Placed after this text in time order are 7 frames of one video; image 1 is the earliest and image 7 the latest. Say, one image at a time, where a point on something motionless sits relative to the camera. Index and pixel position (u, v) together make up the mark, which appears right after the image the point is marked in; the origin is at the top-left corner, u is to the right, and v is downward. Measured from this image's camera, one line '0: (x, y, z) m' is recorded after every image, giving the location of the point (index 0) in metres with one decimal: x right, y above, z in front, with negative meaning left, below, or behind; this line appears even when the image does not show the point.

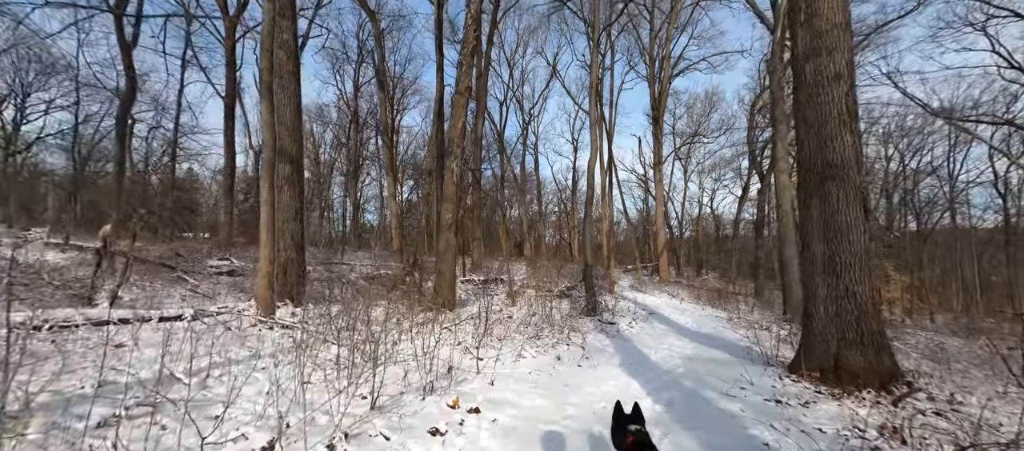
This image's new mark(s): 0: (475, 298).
0: (-1.0, -2.0, +10.5) m
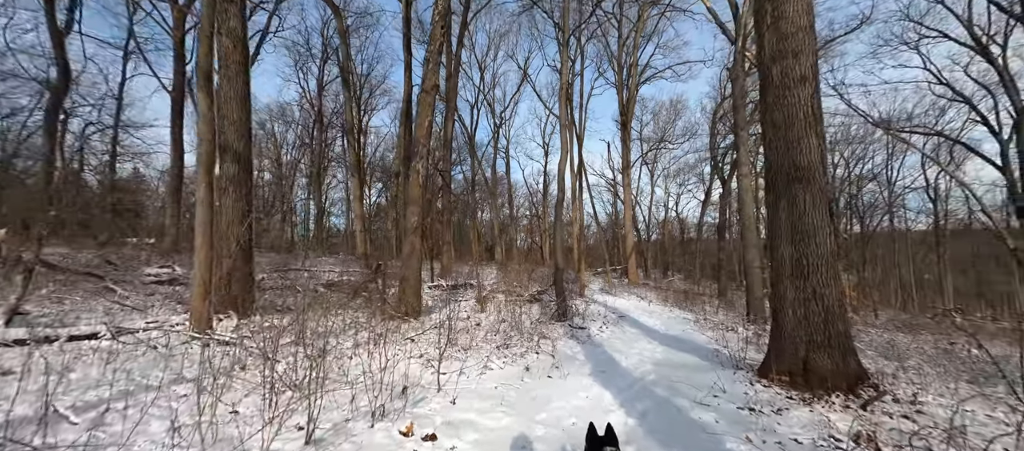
0: (-1.8, -2.0, +10.2) m
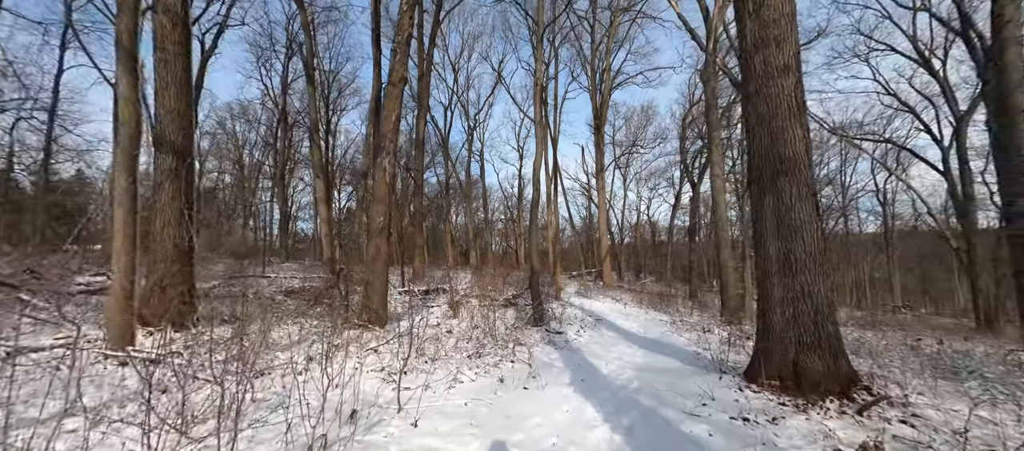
0: (-2.4, -2.1, +9.6) m
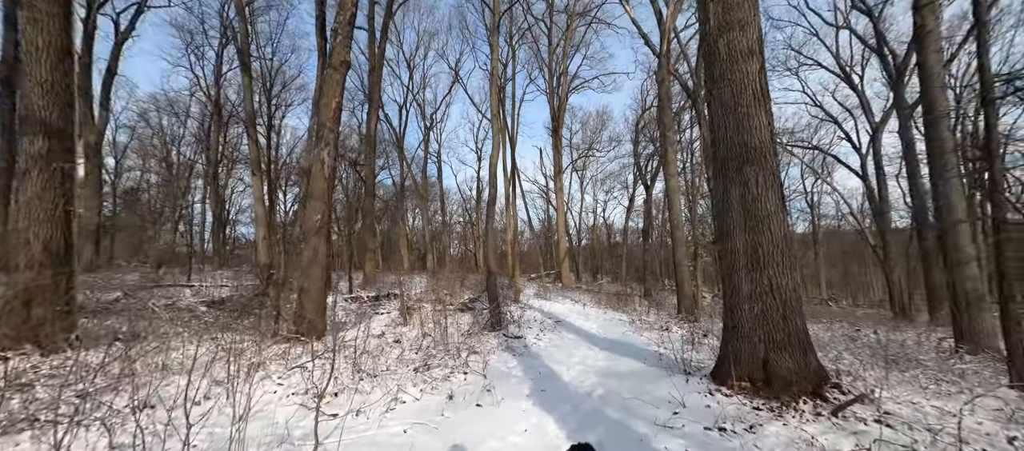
0: (-3.4, -2.1, +8.7) m
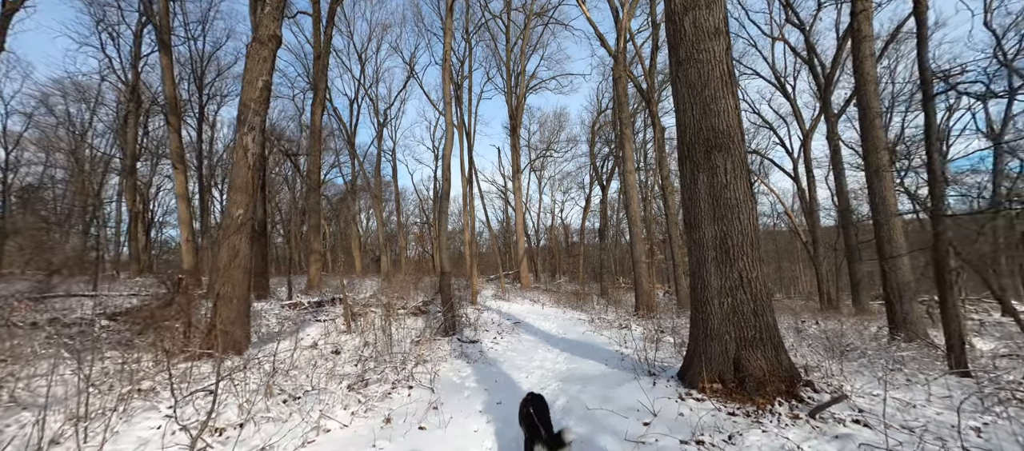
0: (-4.3, -2.0, +7.8) m
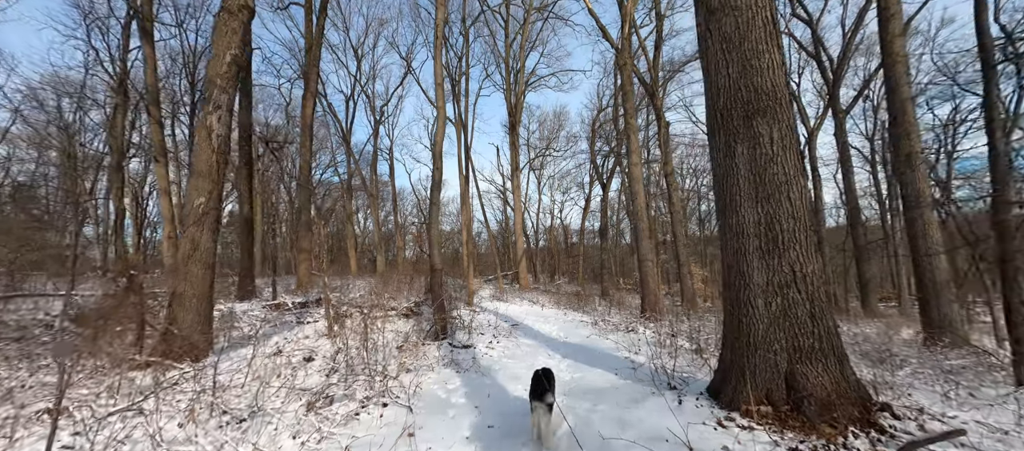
0: (-4.4, -1.9, +7.1) m
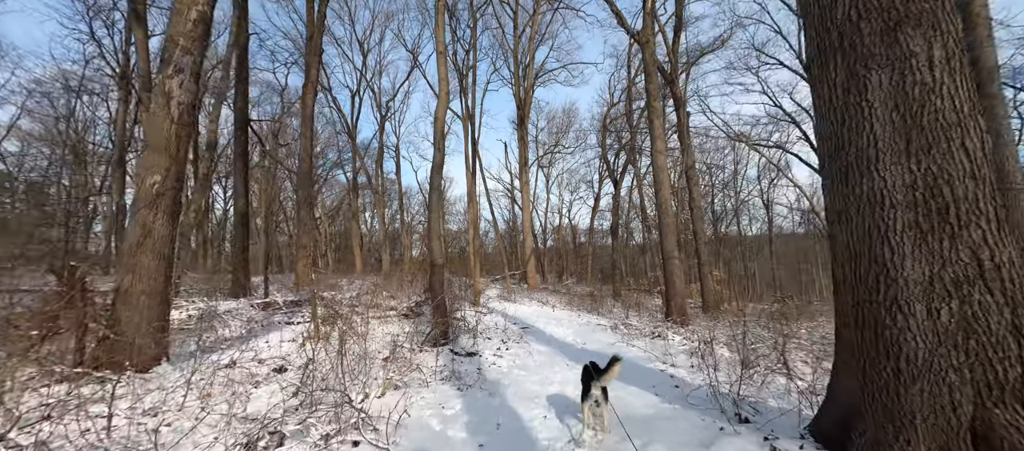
0: (-4.2, -1.7, +6.1) m
